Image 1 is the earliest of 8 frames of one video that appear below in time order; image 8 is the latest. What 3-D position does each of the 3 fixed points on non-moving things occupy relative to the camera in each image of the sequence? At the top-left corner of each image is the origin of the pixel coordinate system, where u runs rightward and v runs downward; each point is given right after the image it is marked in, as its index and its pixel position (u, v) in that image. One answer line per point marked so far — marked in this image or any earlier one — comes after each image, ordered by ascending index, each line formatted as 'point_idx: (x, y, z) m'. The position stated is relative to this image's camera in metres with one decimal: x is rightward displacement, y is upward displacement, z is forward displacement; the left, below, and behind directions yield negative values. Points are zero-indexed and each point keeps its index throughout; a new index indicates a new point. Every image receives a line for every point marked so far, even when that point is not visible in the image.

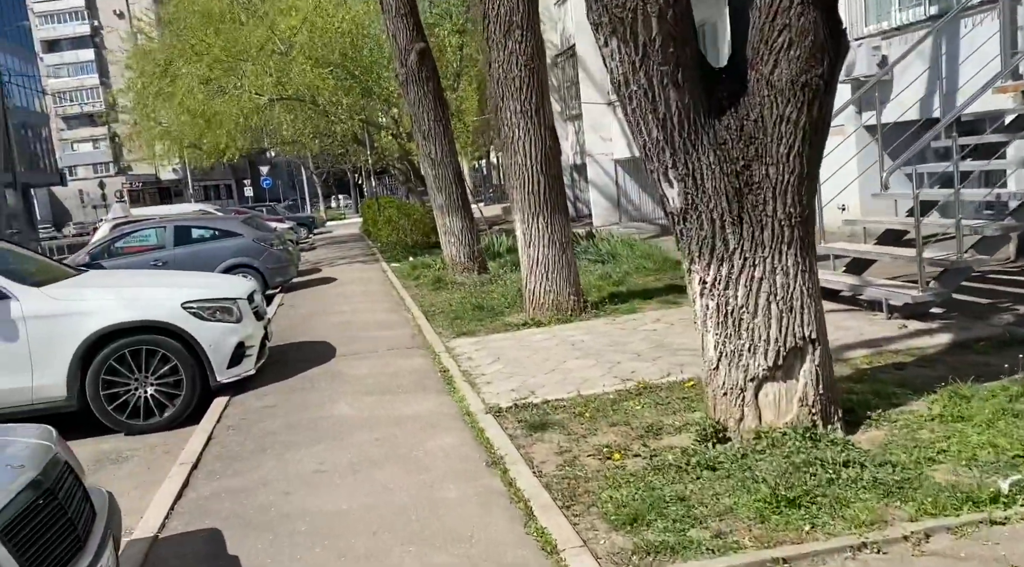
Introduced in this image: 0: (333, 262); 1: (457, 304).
0: (-4.5, +0.5, +20.0) m
1: (-0.7, -0.3, +10.6) m
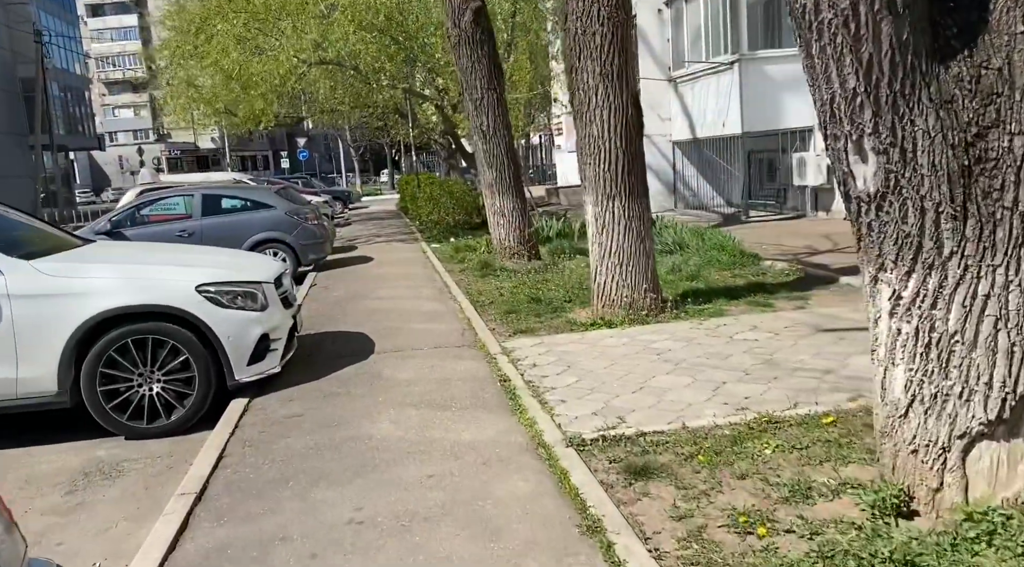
0: (-3.4, +1.1, +18.9) m
1: (0.0, -0.2, +9.5) m
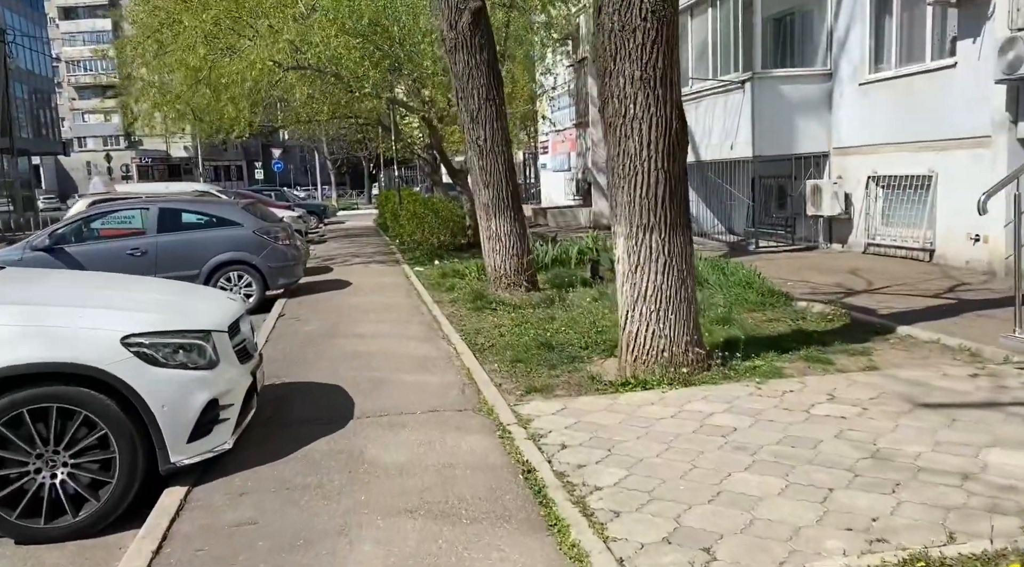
0: (-3.6, +0.5, +17.5) m
1: (0.0, -0.6, +8.1) m
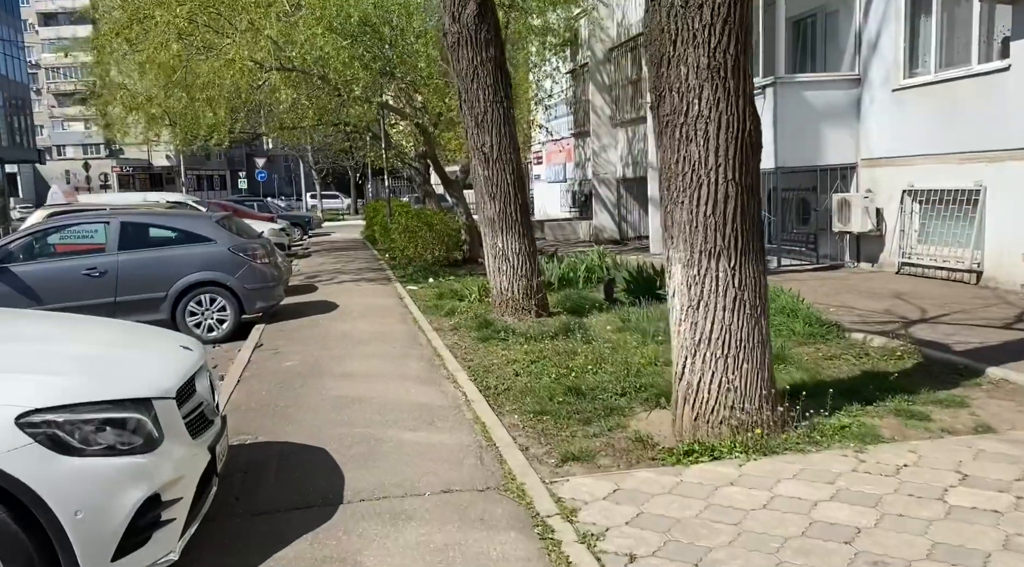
0: (-3.6, +0.1, +16.2) m
1: (+0.2, -0.8, +6.8) m
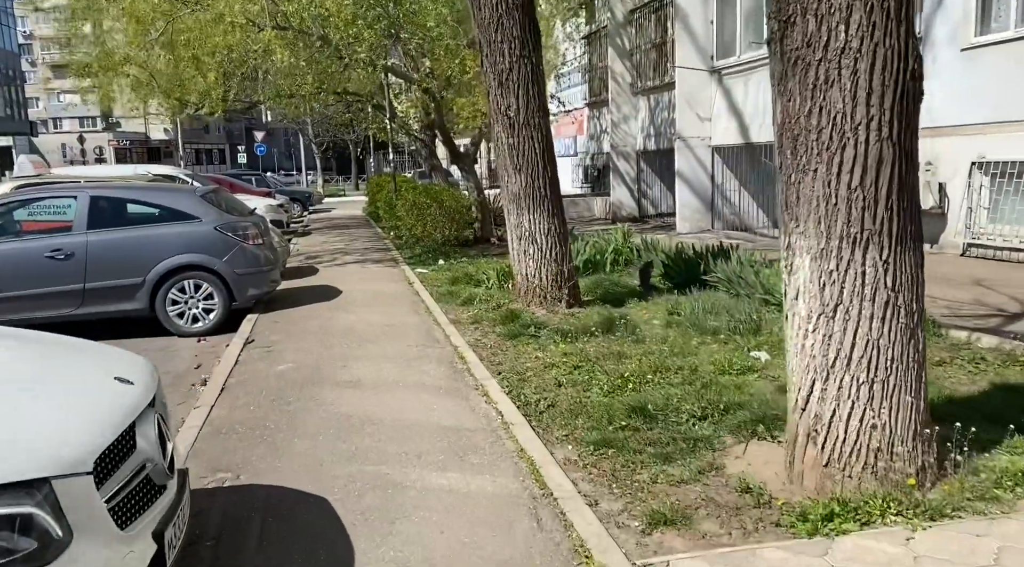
0: (-3.3, +0.5, +14.8) m
1: (+0.5, -0.8, +5.5) m
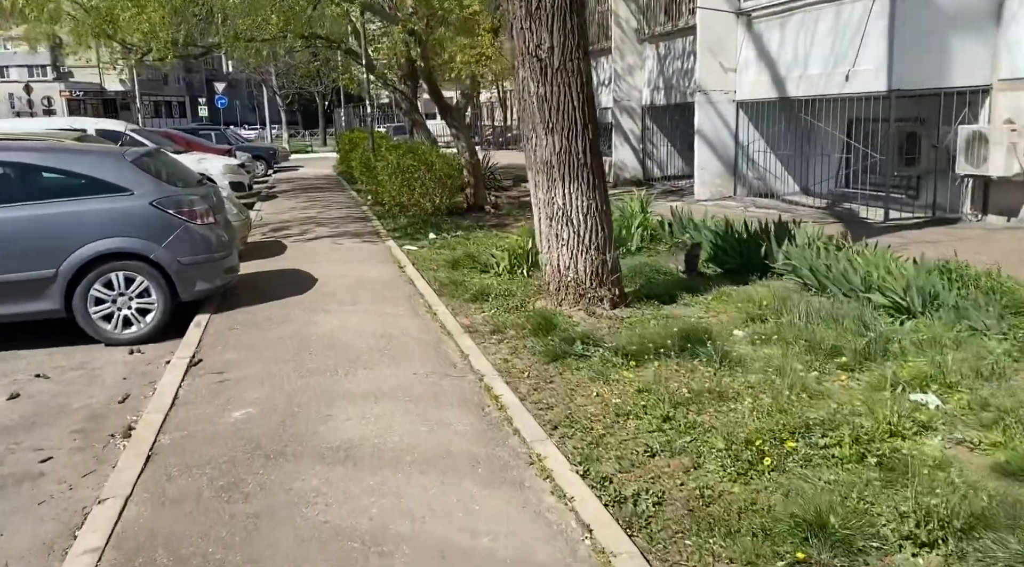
0: (-3.3, +0.9, +12.7) m
1: (+0.8, -0.9, +3.6) m
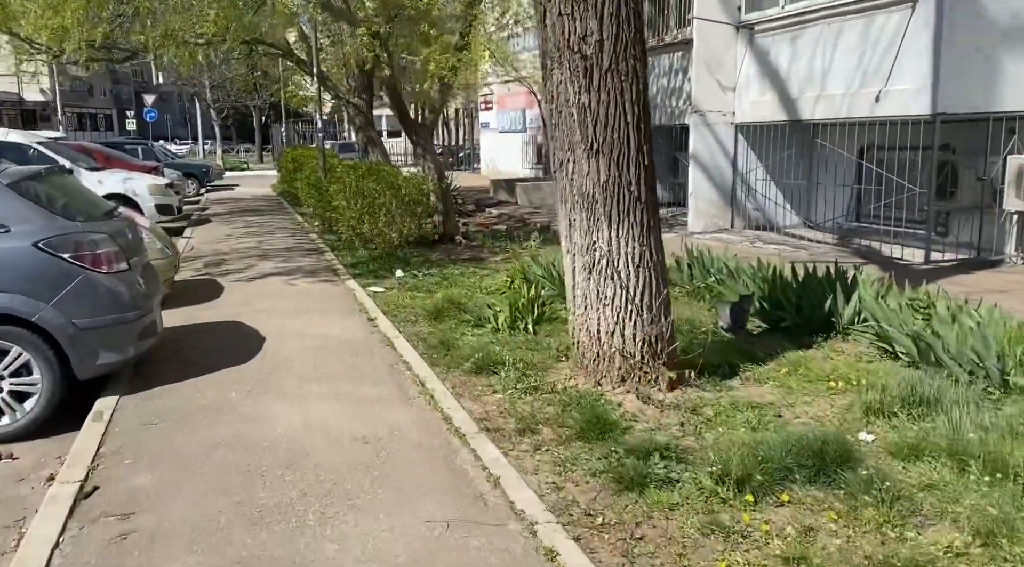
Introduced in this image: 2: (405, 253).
0: (-3.5, +0.3, +10.6) m
1: (+1.2, -1.3, +1.9) m
2: (-1.5, +0.4, +11.2) m
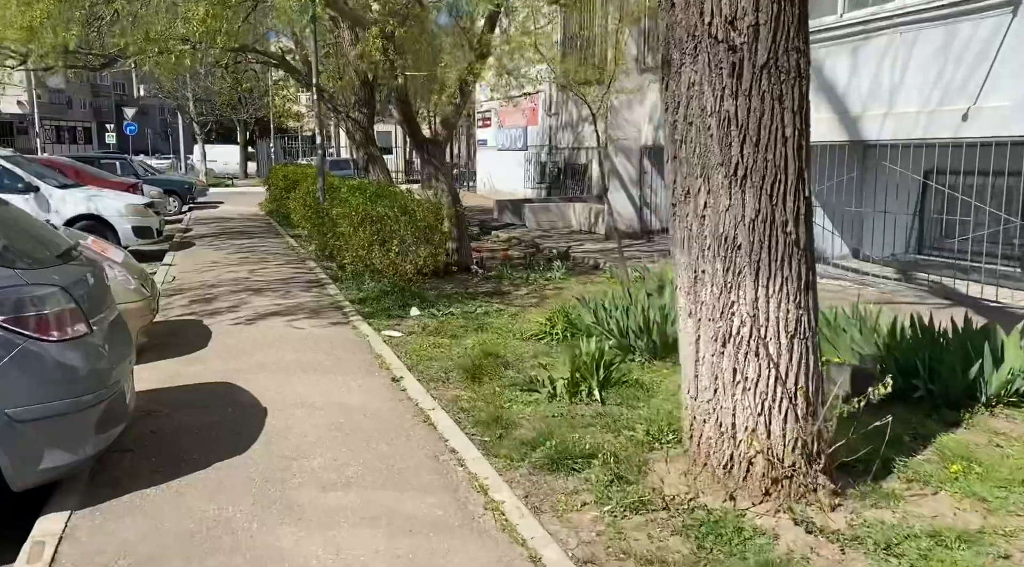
0: (-3.2, -0.2, +9.2) m
1: (+1.8, -1.6, +0.5) m
2: (-1.1, 0.0, +9.7) m
